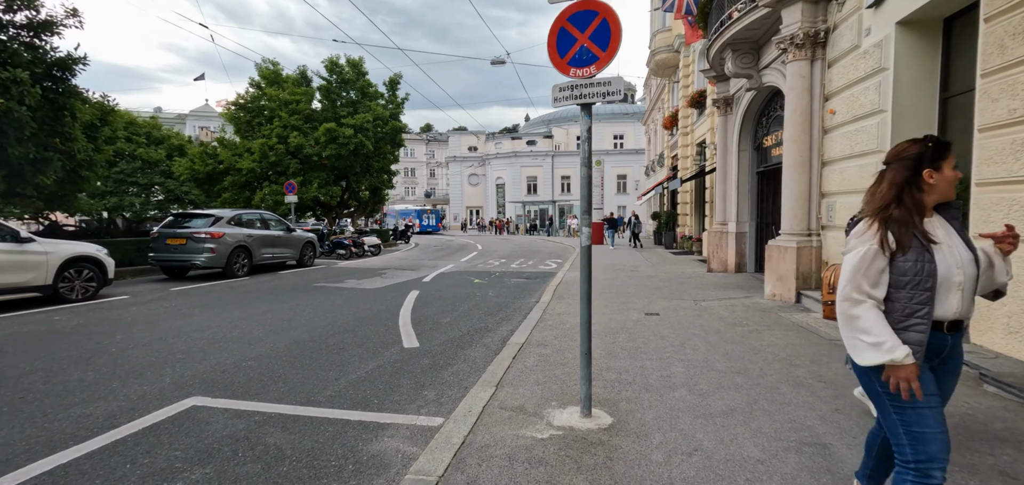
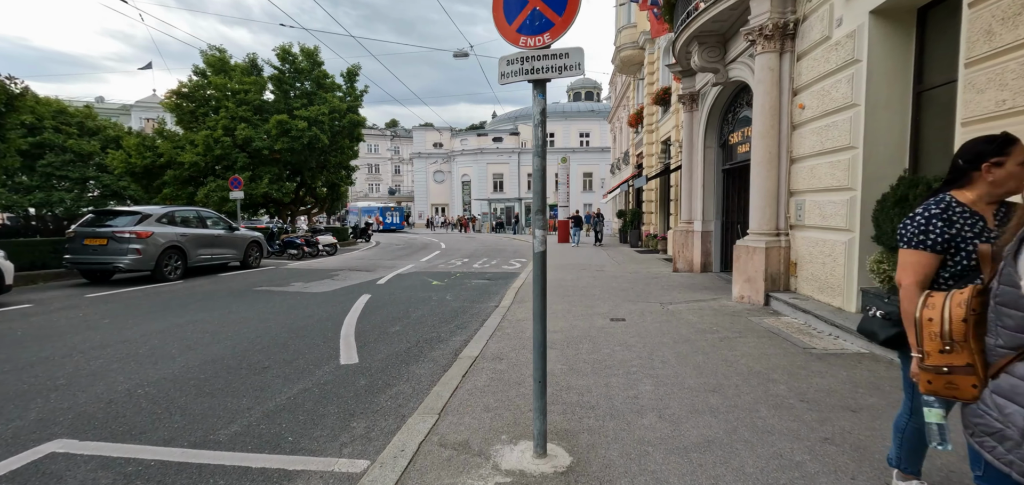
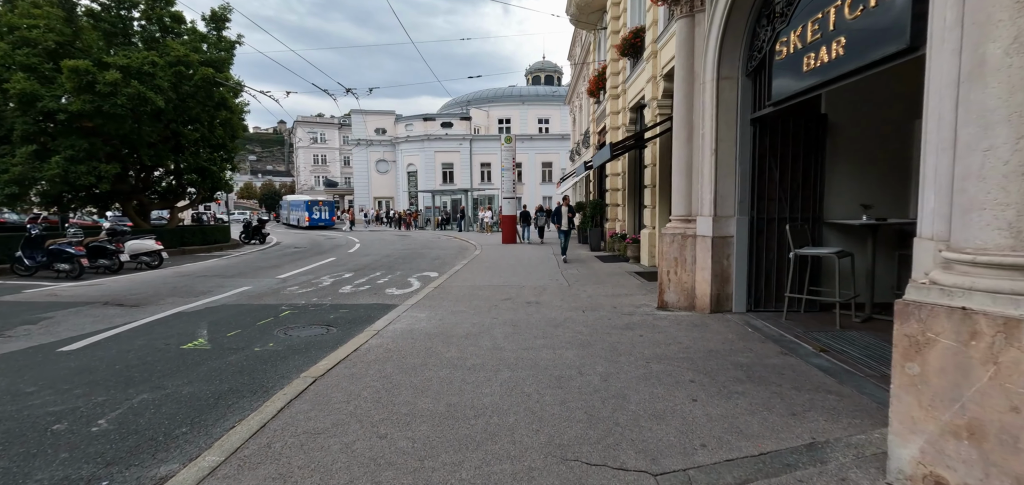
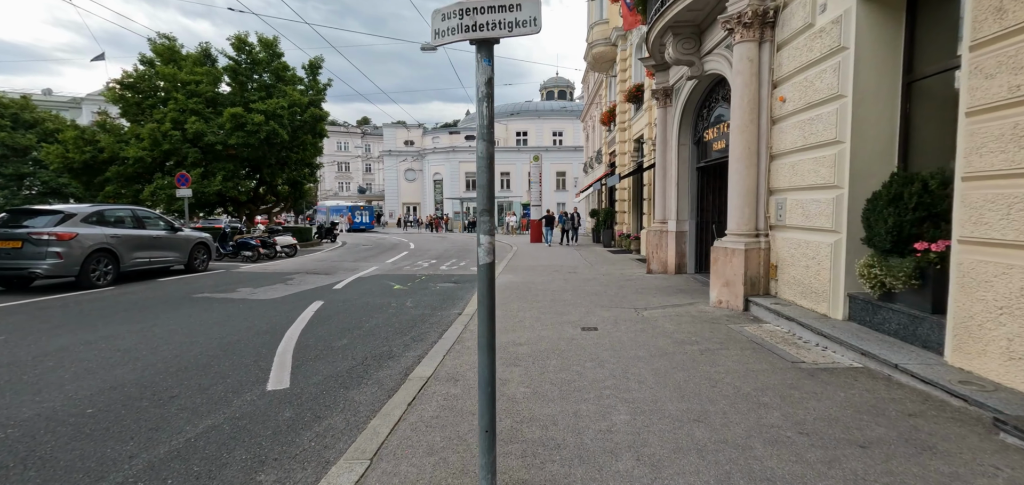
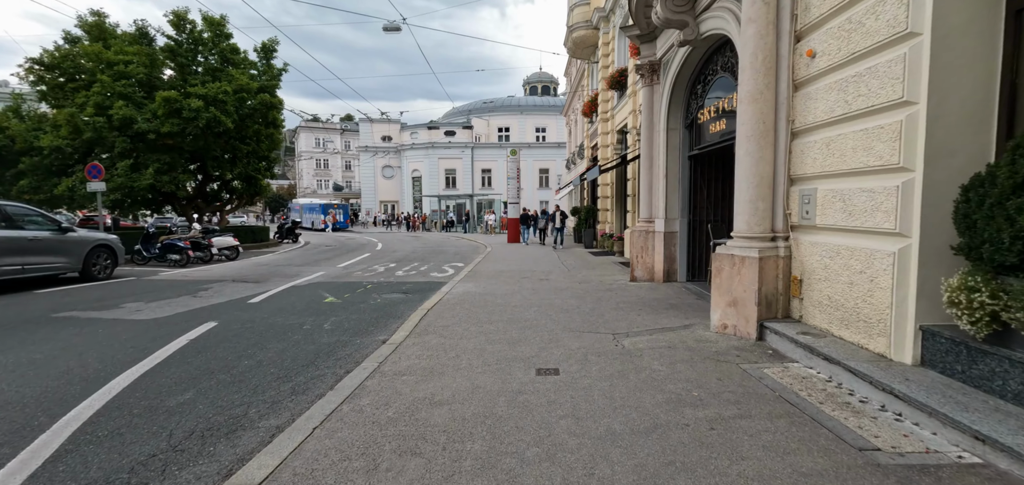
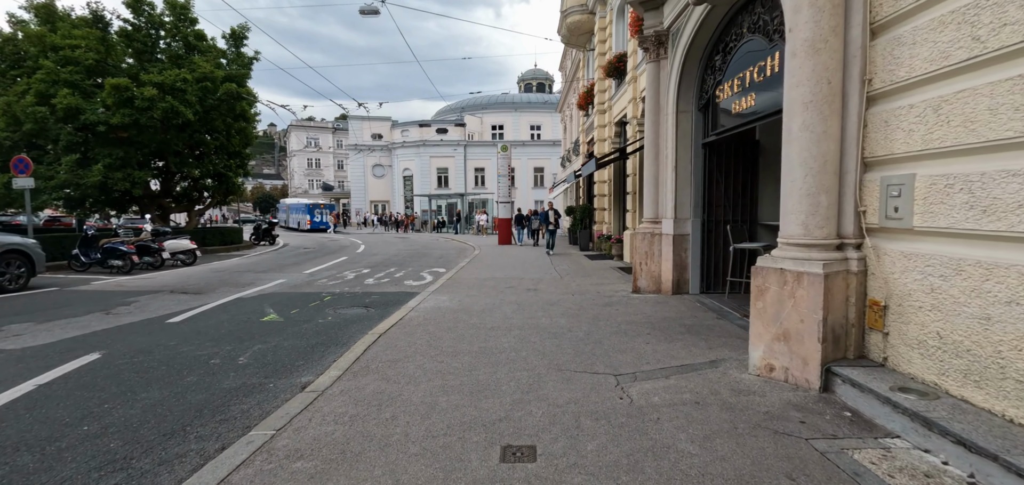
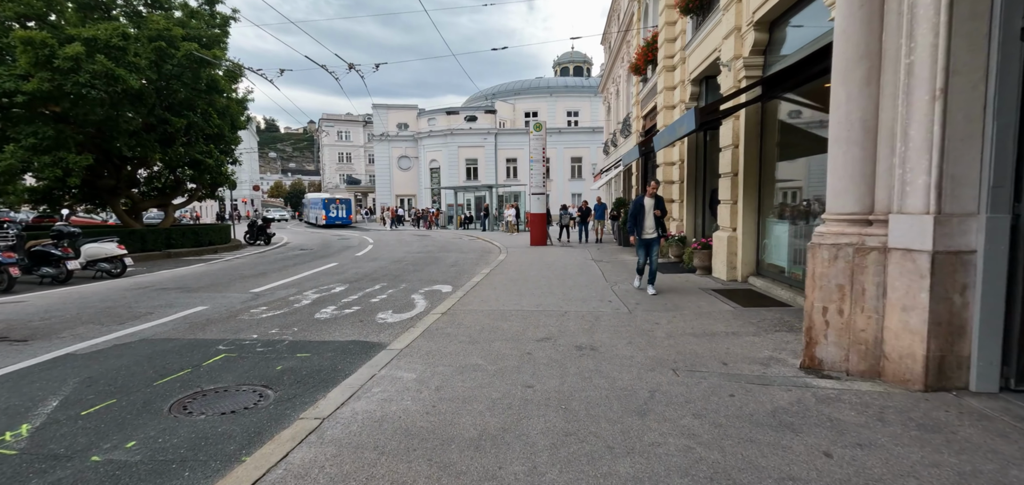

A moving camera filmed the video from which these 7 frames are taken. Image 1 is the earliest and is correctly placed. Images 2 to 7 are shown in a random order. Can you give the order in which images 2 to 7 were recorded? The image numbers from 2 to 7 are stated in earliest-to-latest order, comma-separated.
2, 4, 5, 6, 3, 7
